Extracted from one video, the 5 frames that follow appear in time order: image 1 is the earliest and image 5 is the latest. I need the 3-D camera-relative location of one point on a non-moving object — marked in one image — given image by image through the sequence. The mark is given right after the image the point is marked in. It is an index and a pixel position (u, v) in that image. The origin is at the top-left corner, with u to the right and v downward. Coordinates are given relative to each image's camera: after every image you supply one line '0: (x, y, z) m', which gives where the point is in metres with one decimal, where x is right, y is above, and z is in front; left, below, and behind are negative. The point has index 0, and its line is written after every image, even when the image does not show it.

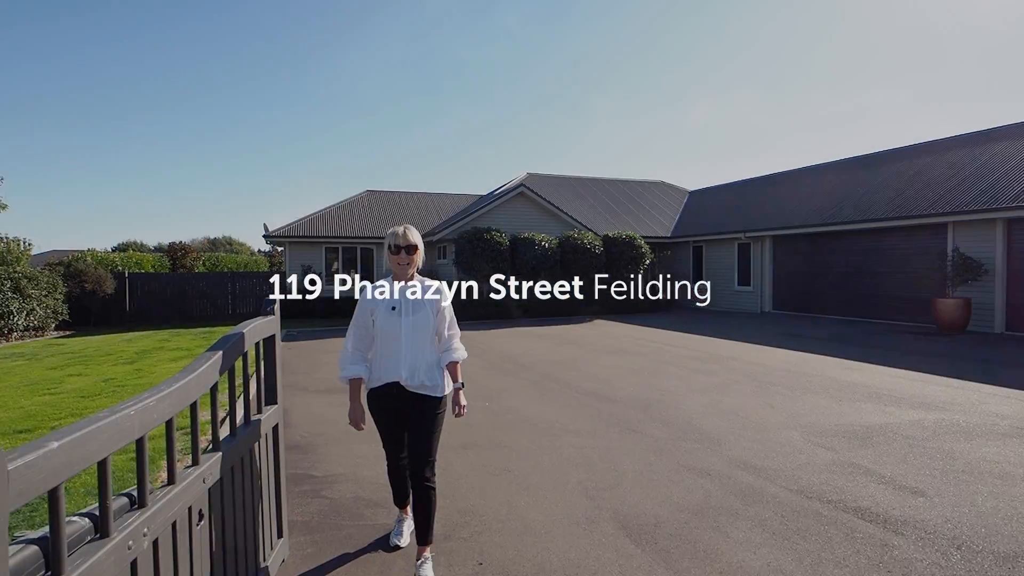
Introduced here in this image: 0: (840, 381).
0: (+4.6, -1.3, +7.7) m
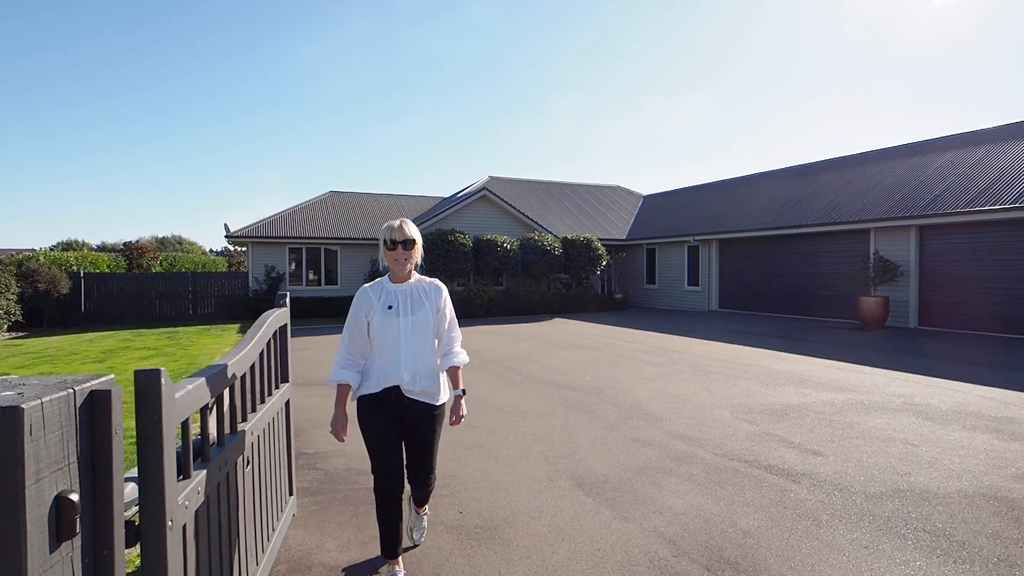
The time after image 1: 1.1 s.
0: (+4.1, -1.3, +8.7) m
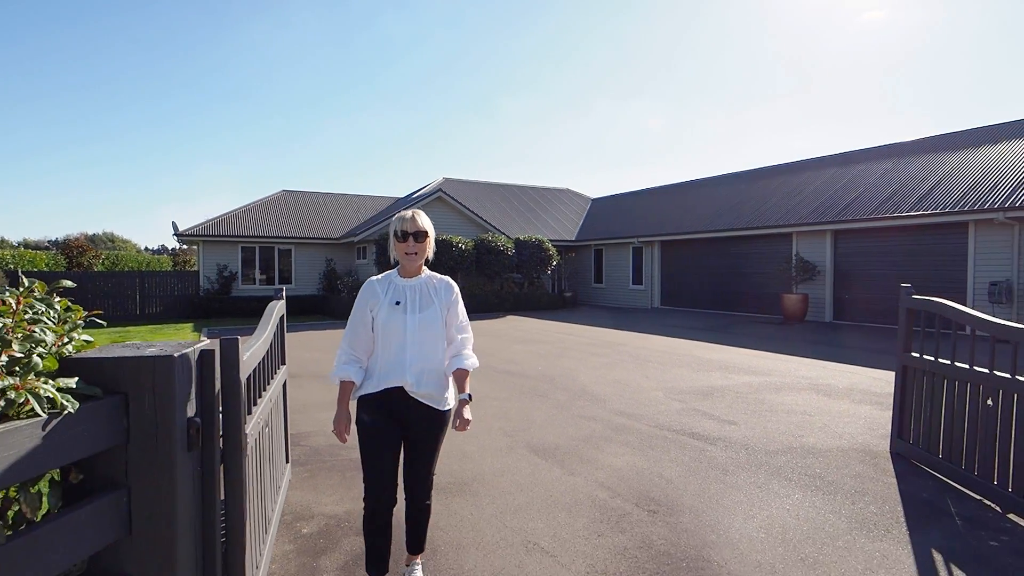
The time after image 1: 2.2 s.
0: (+3.4, -1.3, +9.8) m
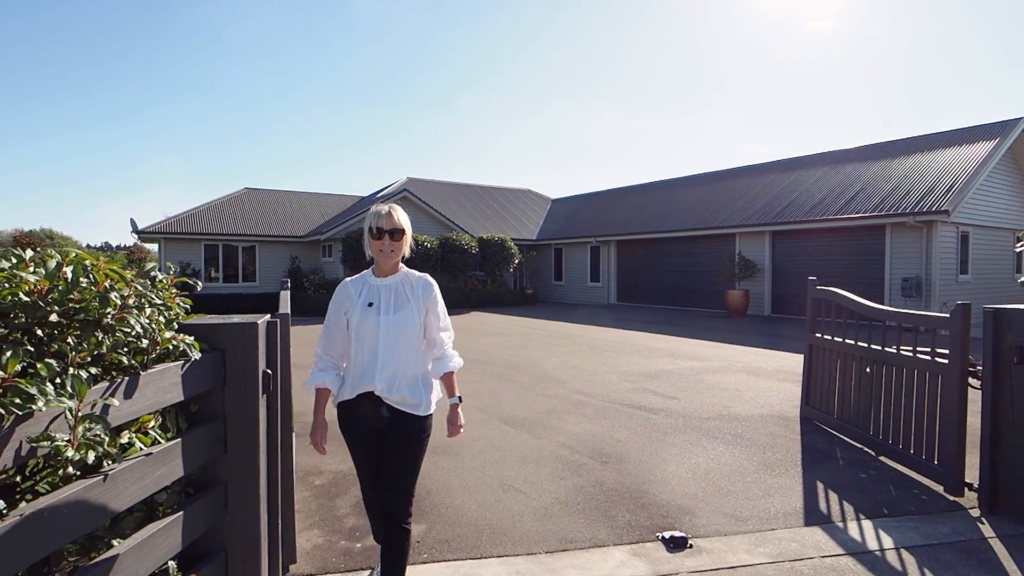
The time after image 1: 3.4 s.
0: (+2.7, -1.2, +10.8) m
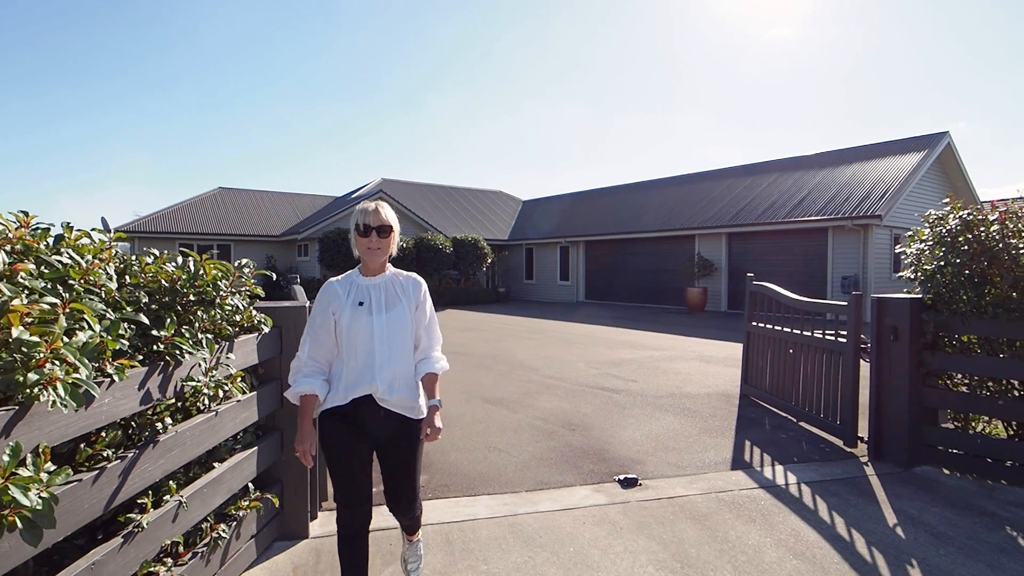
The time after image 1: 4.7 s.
0: (+2.2, -1.1, +11.8) m
